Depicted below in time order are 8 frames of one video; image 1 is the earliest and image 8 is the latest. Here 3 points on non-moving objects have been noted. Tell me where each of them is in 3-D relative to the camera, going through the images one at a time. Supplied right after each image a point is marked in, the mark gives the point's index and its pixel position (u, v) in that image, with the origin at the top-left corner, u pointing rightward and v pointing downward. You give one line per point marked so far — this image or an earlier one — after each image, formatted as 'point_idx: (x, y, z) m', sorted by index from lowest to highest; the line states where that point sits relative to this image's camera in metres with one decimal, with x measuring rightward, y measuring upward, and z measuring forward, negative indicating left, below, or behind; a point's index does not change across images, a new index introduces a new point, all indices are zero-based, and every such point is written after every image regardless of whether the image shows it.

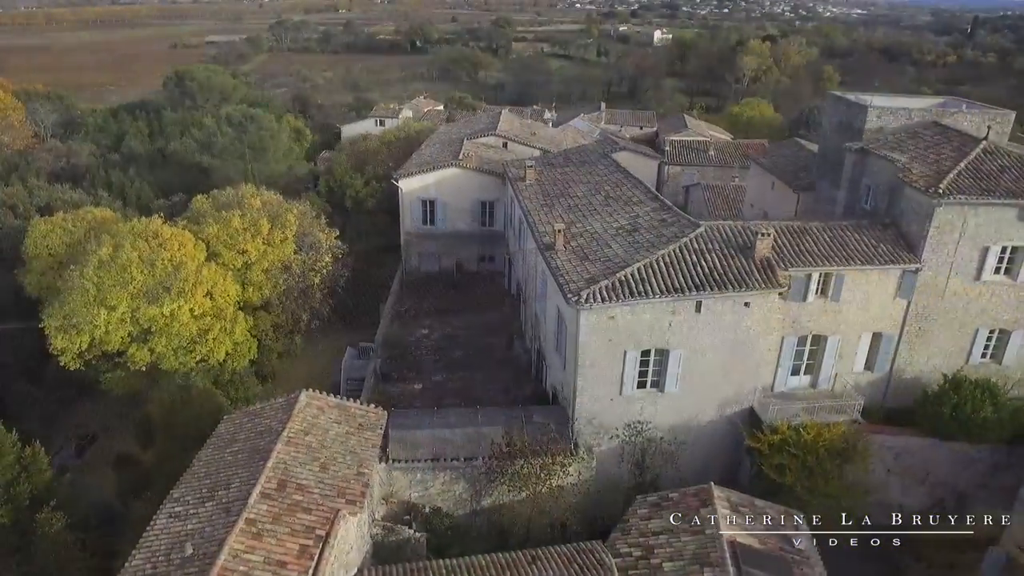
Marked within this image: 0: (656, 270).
0: (+3.5, +0.4, +19.8) m
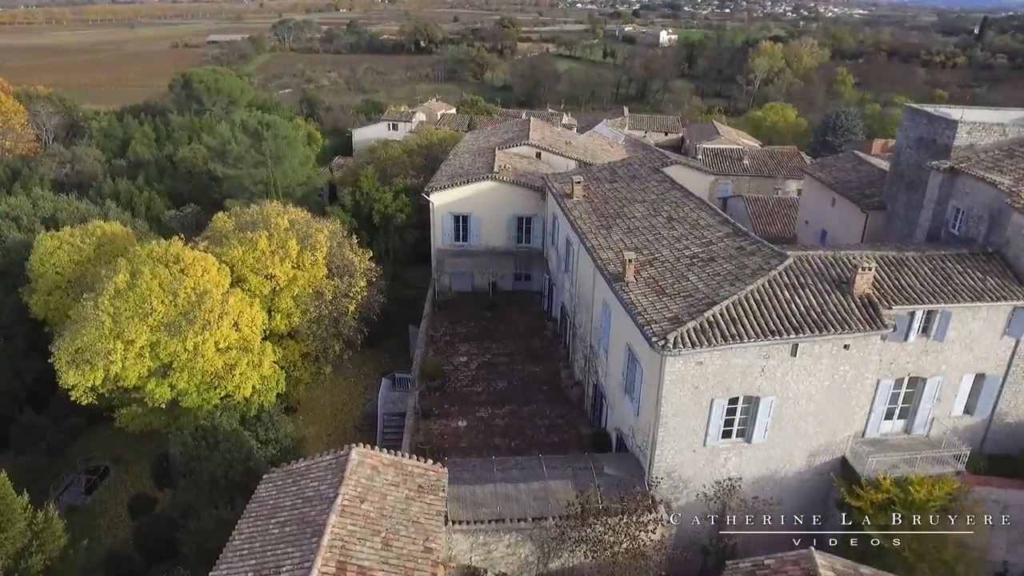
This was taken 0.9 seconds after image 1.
0: (+5.1, -0.4, +17.6) m
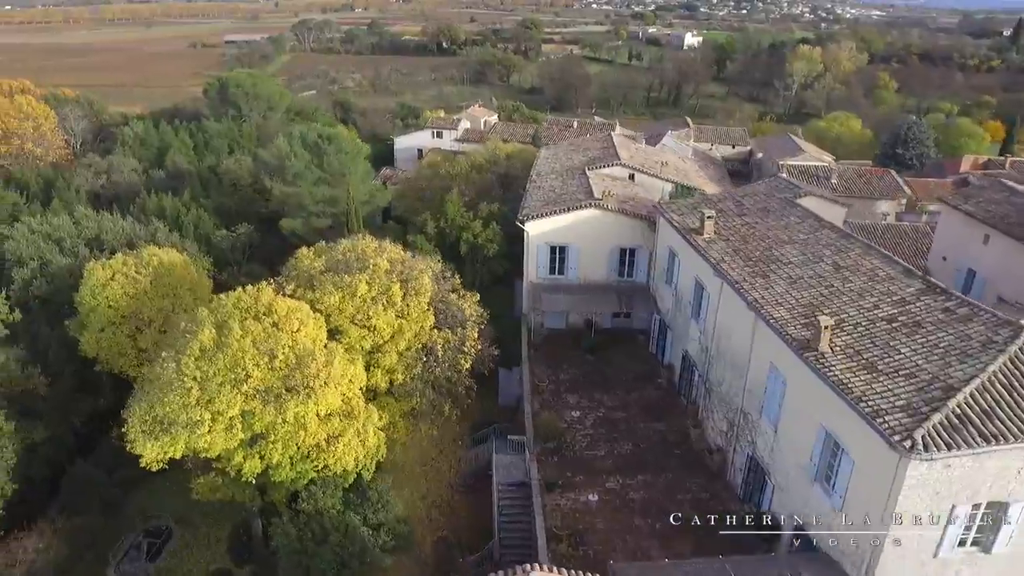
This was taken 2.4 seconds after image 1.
0: (+8.5, -1.9, +14.4) m
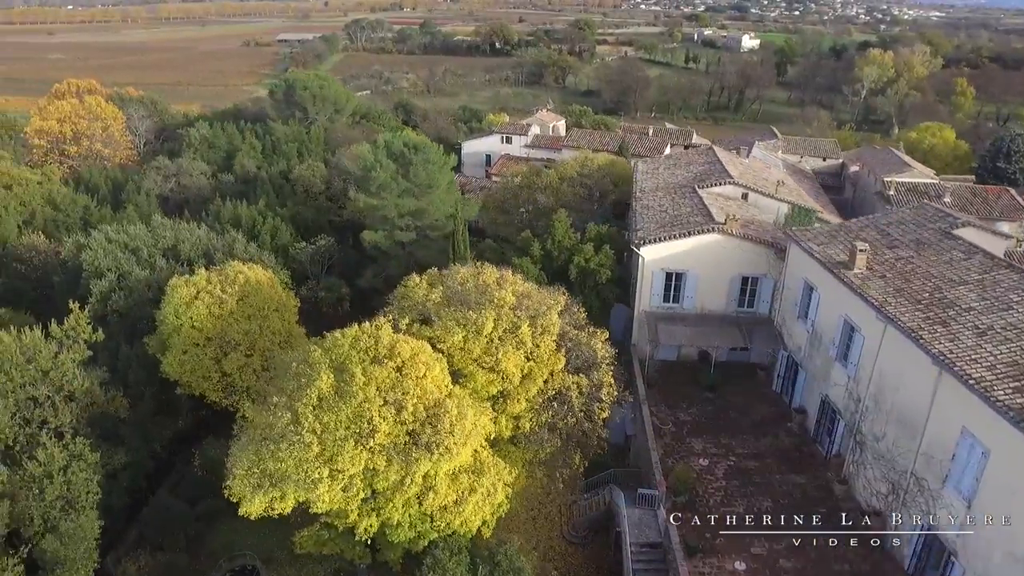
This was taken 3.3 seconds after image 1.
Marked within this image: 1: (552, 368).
0: (+11.4, -3.0, +11.8) m
1: (+0.9, -1.8, +19.2) m
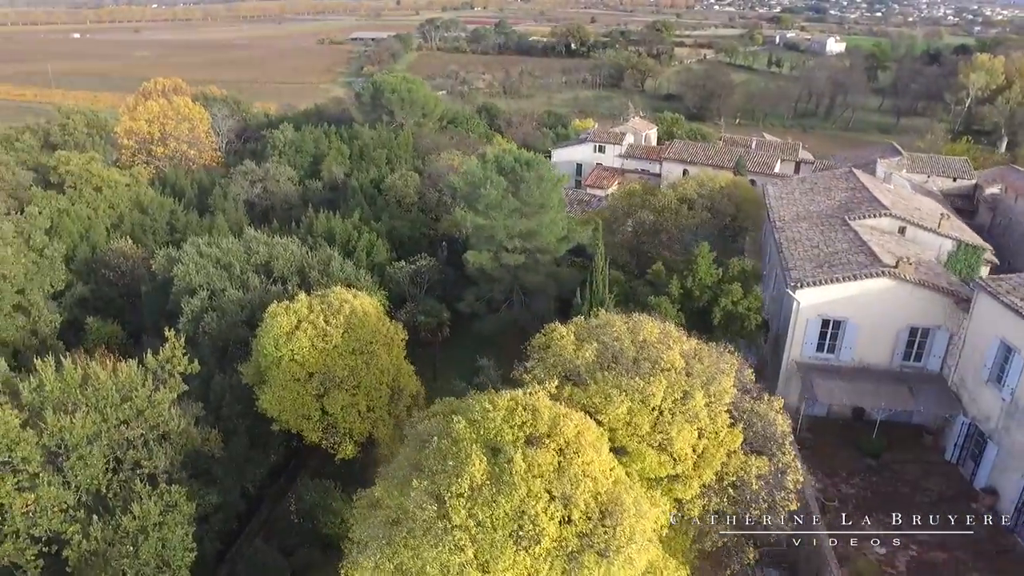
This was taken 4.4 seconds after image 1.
0: (+14.1, -4.6, +8.0) m
1: (+4.2, -3.1, +16.3) m
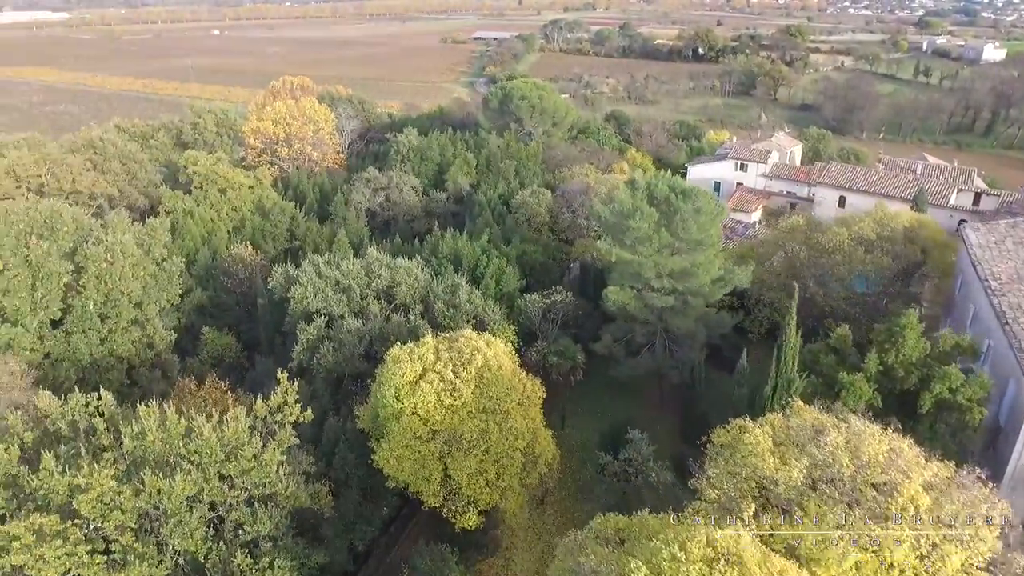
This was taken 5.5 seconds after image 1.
0: (+15.7, -6.9, +2.7) m
1: (+7.0, -4.9, +12.1) m
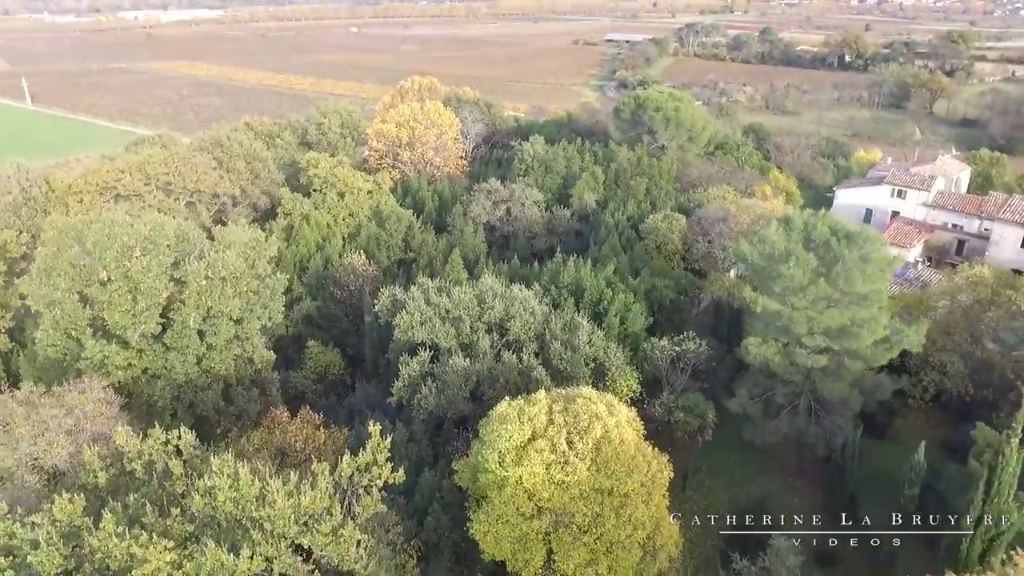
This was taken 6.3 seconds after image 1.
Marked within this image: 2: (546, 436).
0: (+15.3, -9.1, -2.6) m
1: (+8.2, -6.6, +7.9) m
2: (+0.8, -3.5, +19.2) m
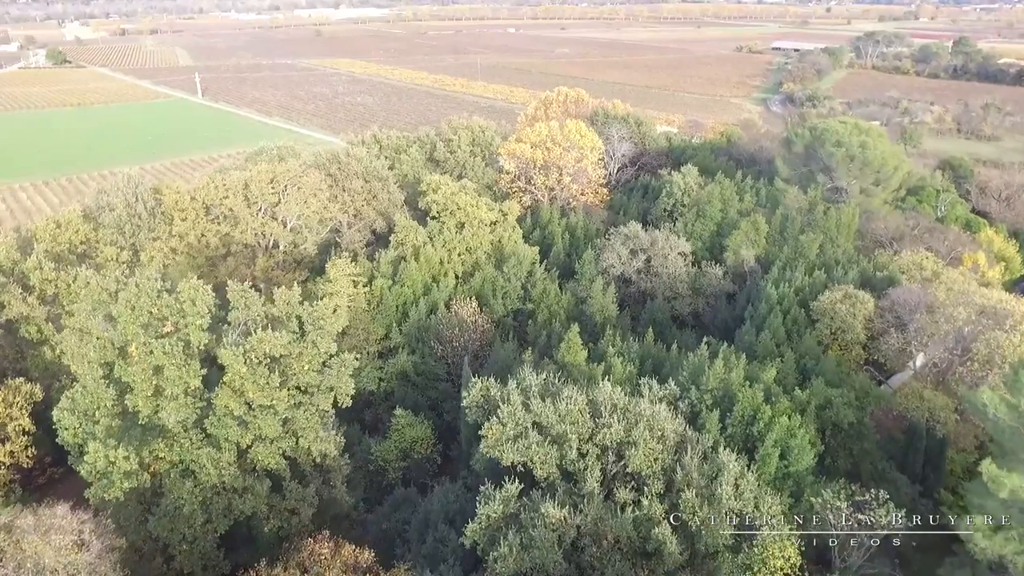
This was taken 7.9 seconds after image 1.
0: (+12.3, -12.9, -11.6) m
1: (+7.3, -10.0, -0.1) m
2: (+2.2, -6.4, +12.3) m
